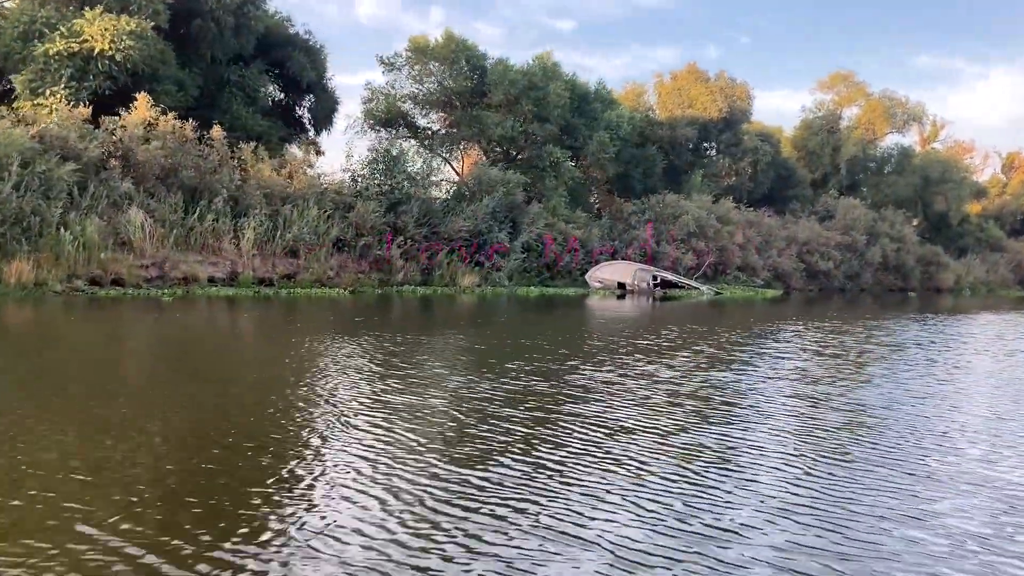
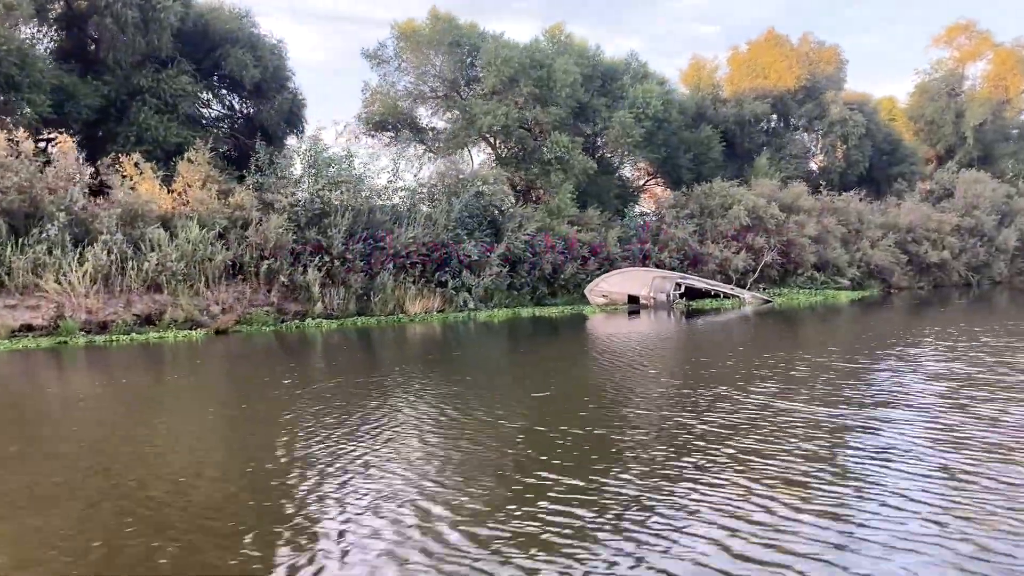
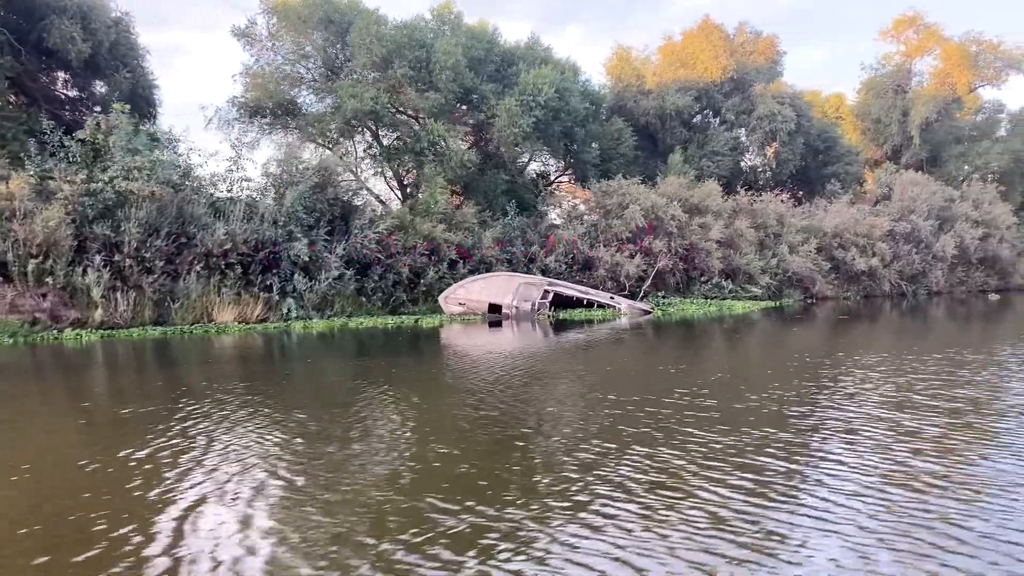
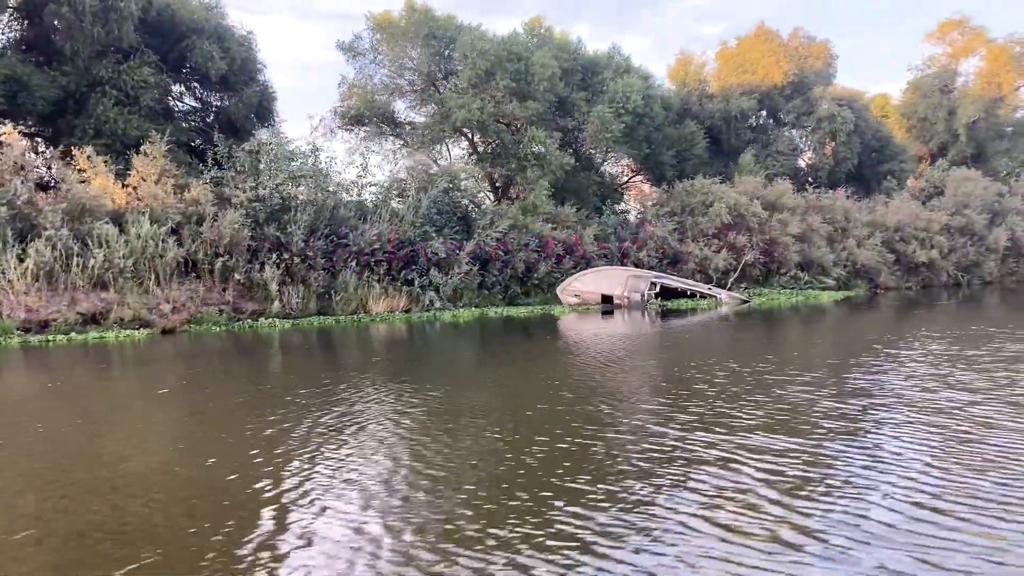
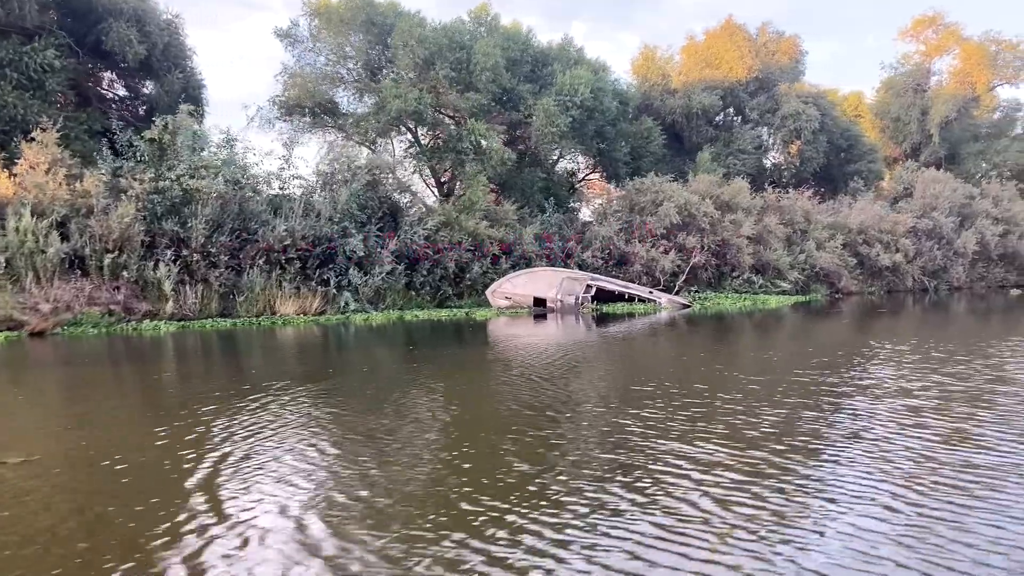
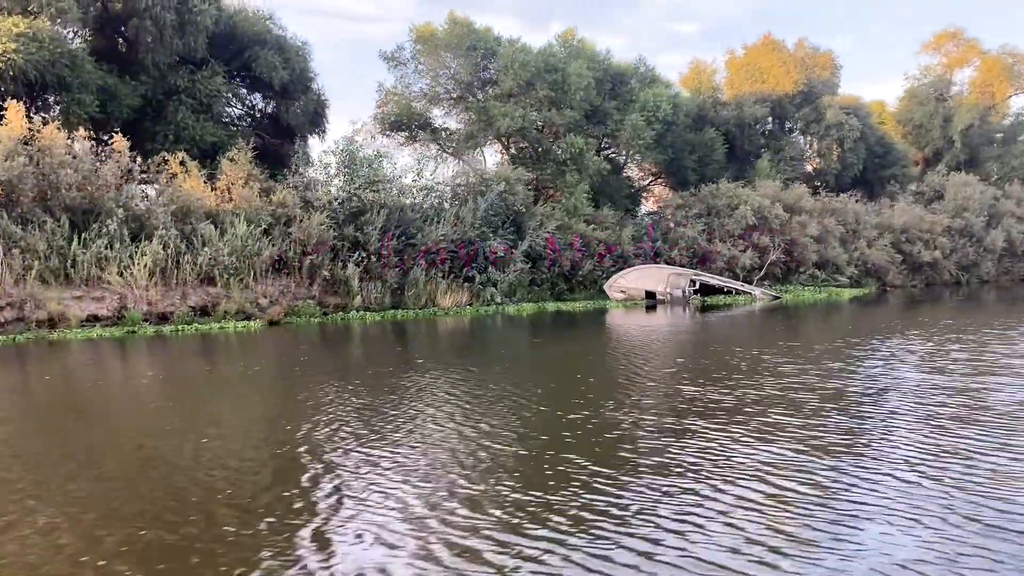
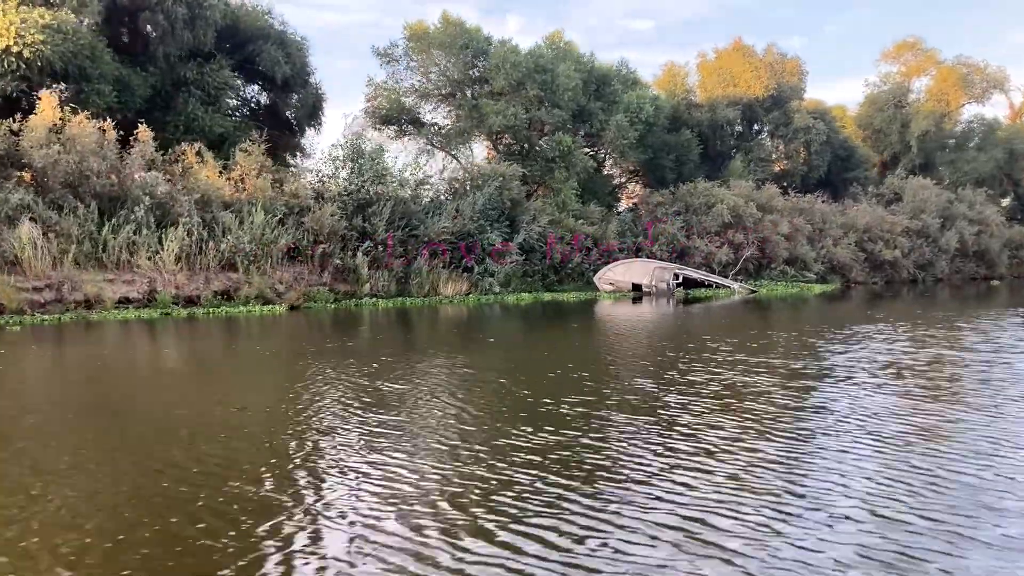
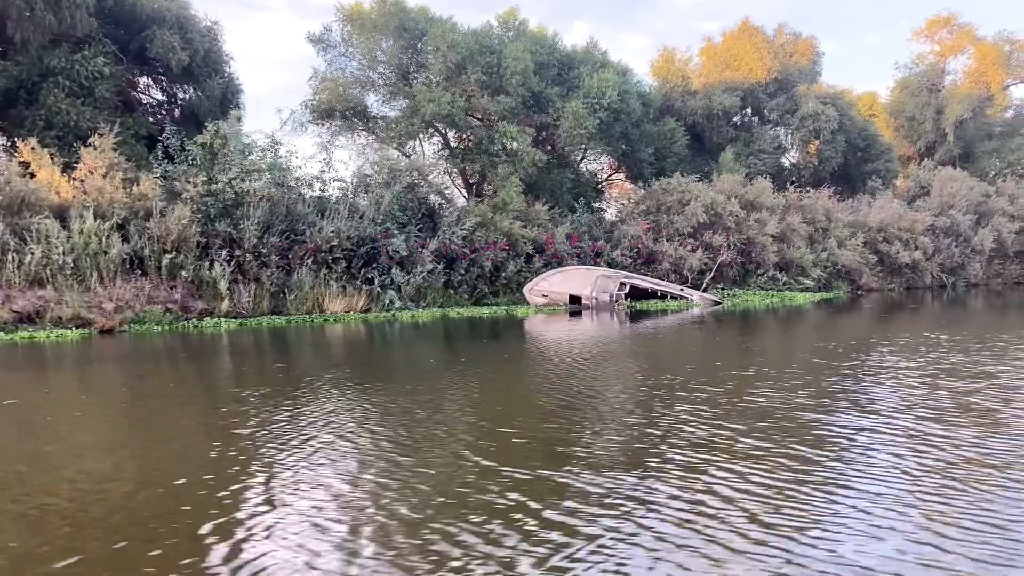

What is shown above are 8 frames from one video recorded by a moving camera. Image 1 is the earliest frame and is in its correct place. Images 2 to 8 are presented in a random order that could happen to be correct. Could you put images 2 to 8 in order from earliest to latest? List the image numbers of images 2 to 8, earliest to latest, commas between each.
7, 6, 2, 4, 8, 5, 3
